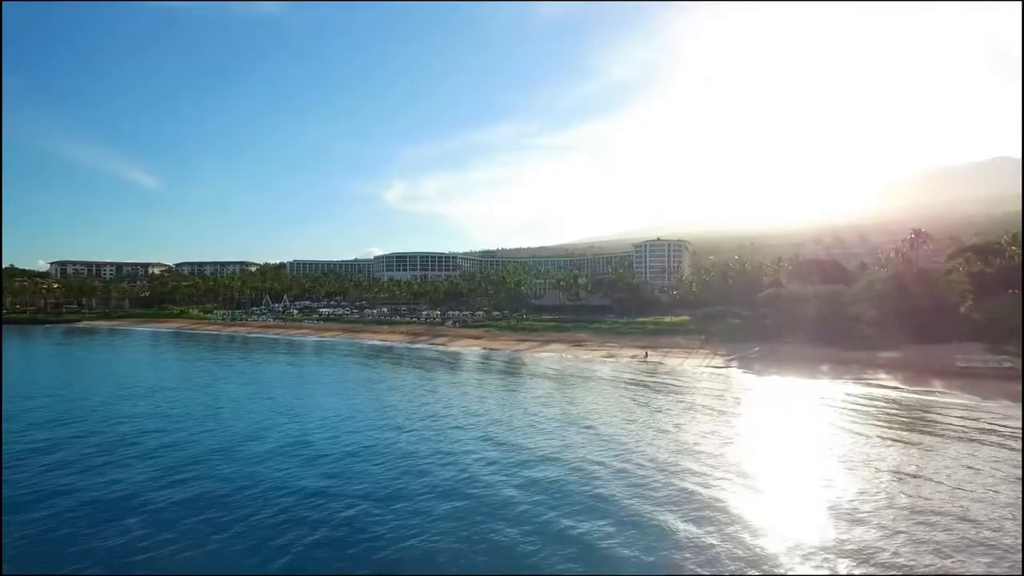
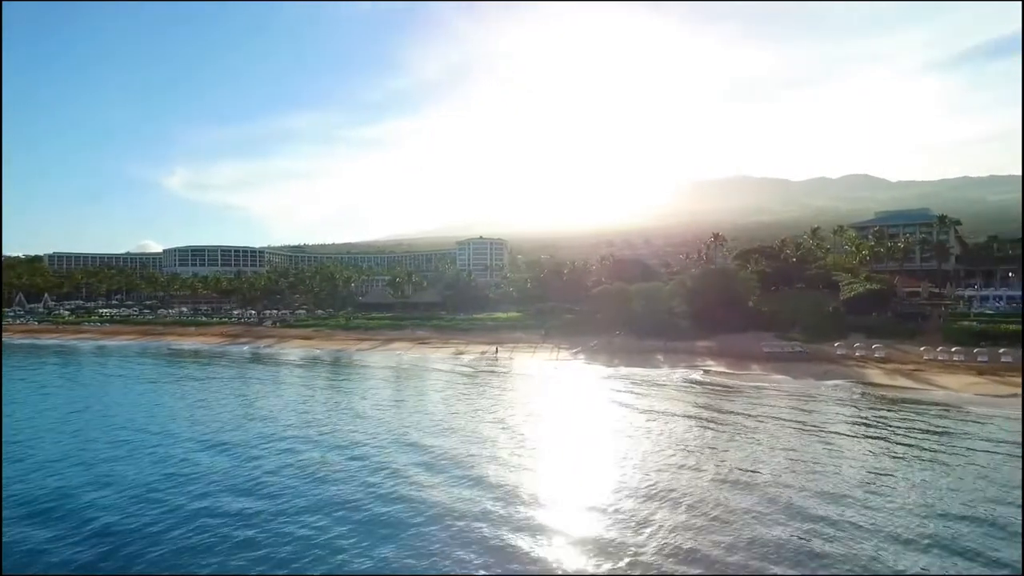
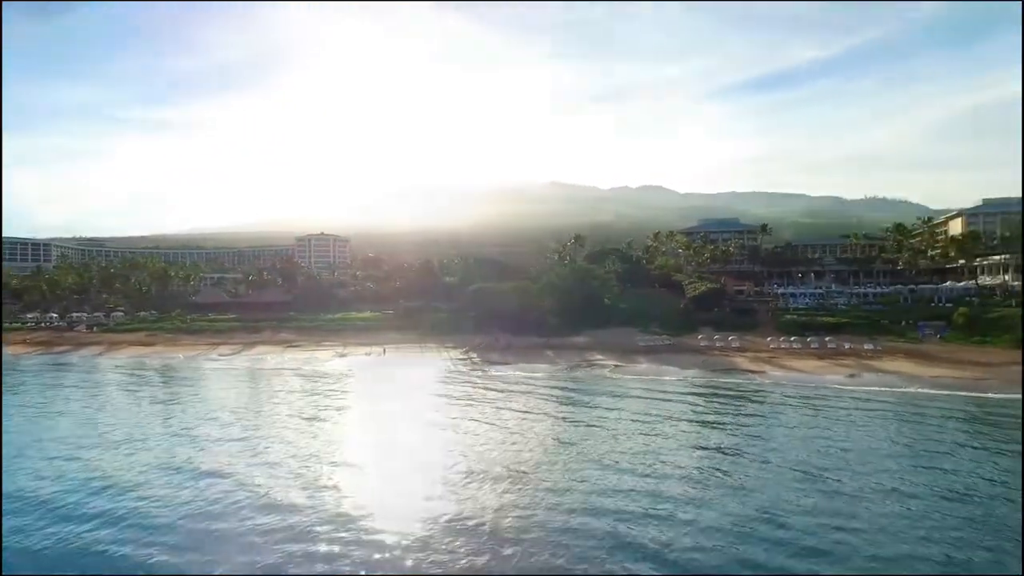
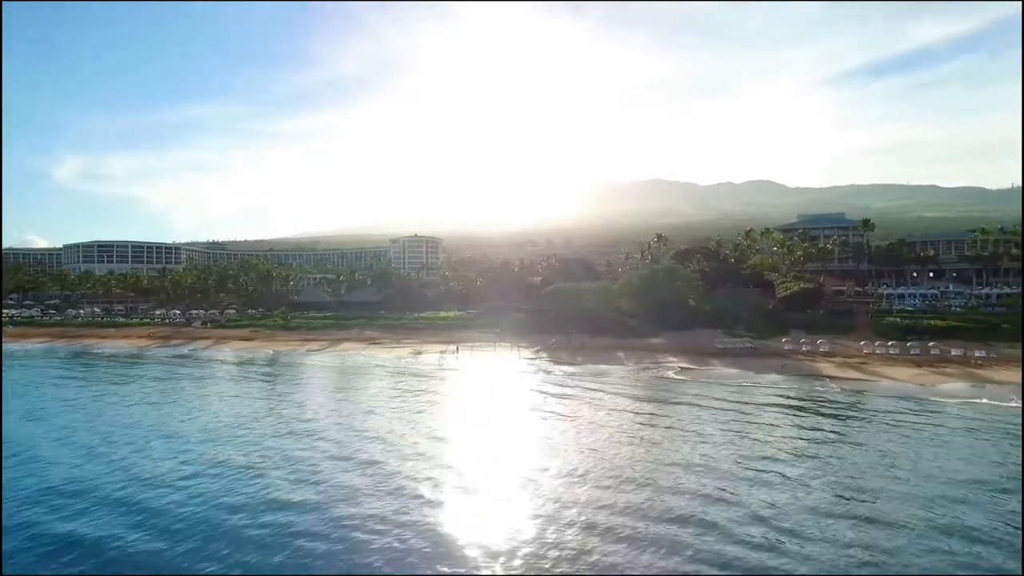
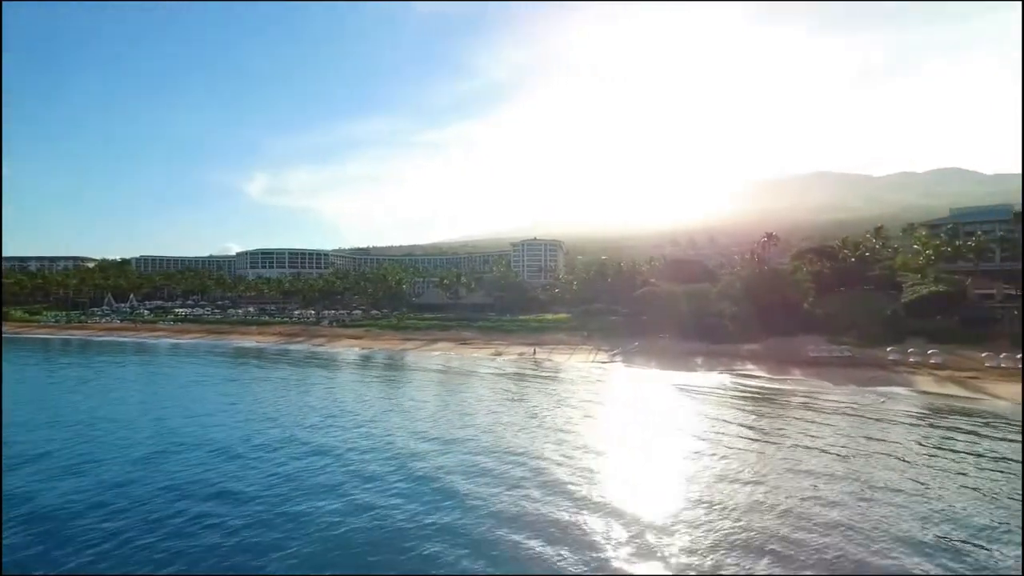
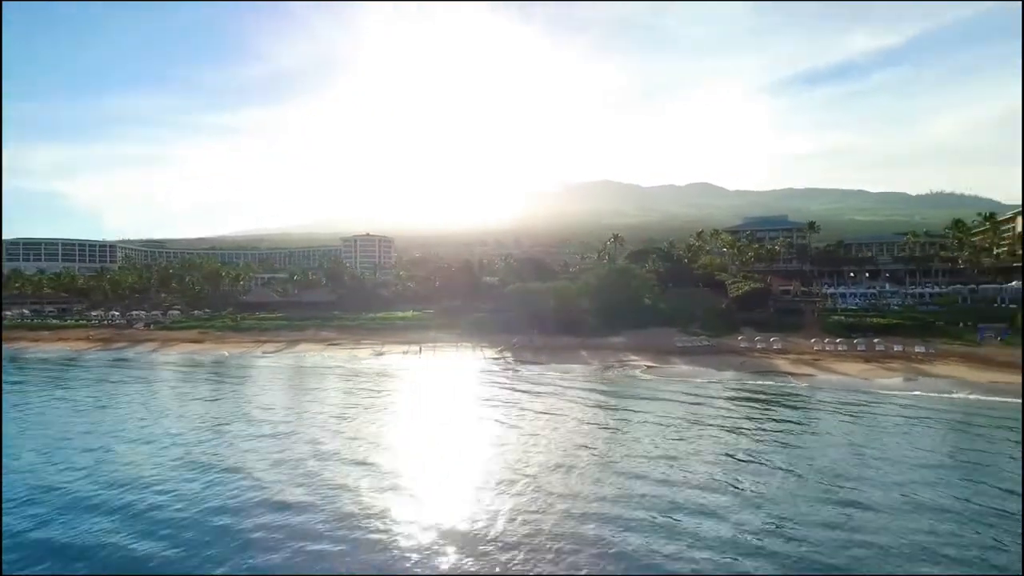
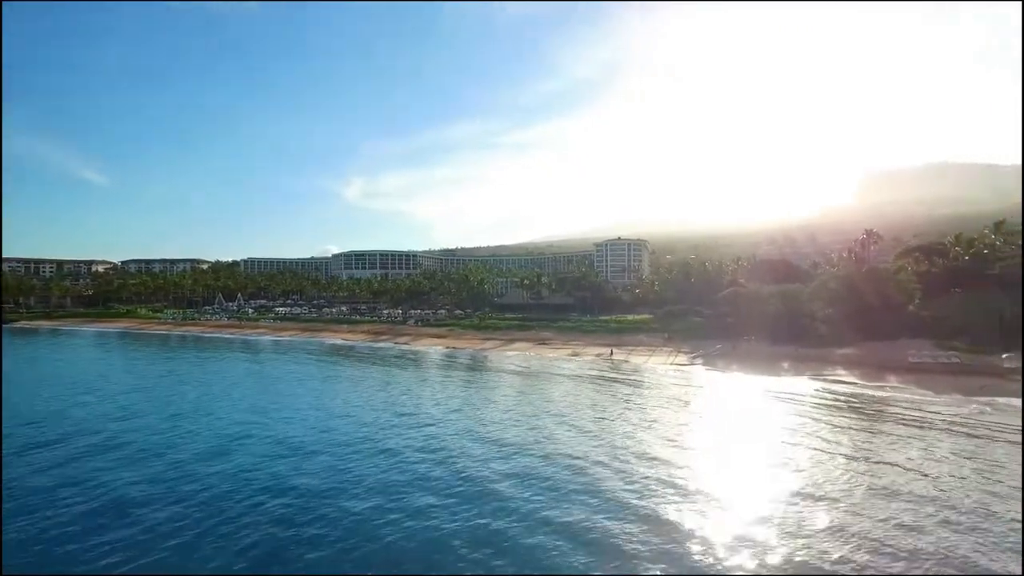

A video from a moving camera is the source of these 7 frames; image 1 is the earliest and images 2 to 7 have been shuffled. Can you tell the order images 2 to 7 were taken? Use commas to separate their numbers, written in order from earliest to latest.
7, 5, 2, 4, 6, 3
